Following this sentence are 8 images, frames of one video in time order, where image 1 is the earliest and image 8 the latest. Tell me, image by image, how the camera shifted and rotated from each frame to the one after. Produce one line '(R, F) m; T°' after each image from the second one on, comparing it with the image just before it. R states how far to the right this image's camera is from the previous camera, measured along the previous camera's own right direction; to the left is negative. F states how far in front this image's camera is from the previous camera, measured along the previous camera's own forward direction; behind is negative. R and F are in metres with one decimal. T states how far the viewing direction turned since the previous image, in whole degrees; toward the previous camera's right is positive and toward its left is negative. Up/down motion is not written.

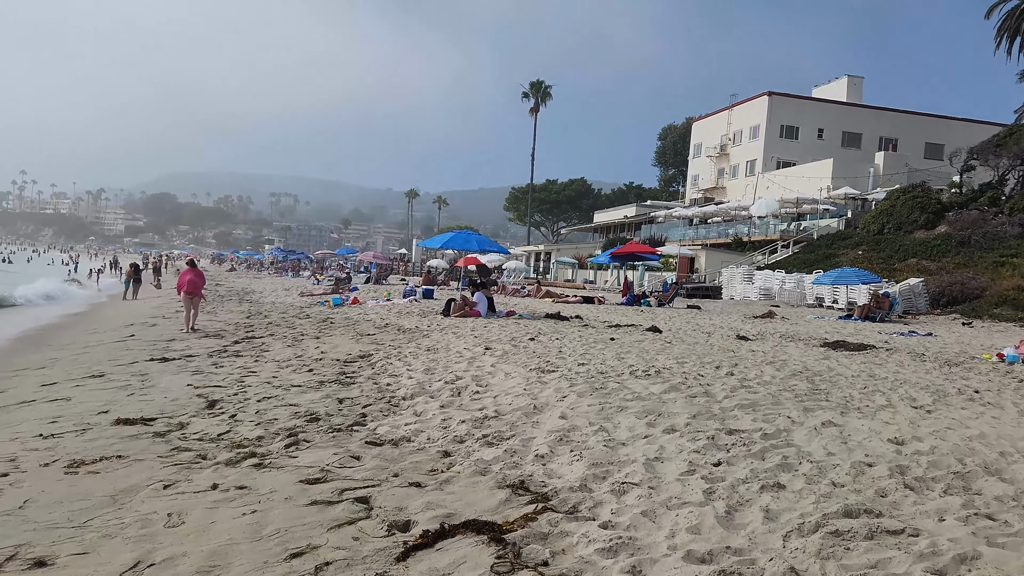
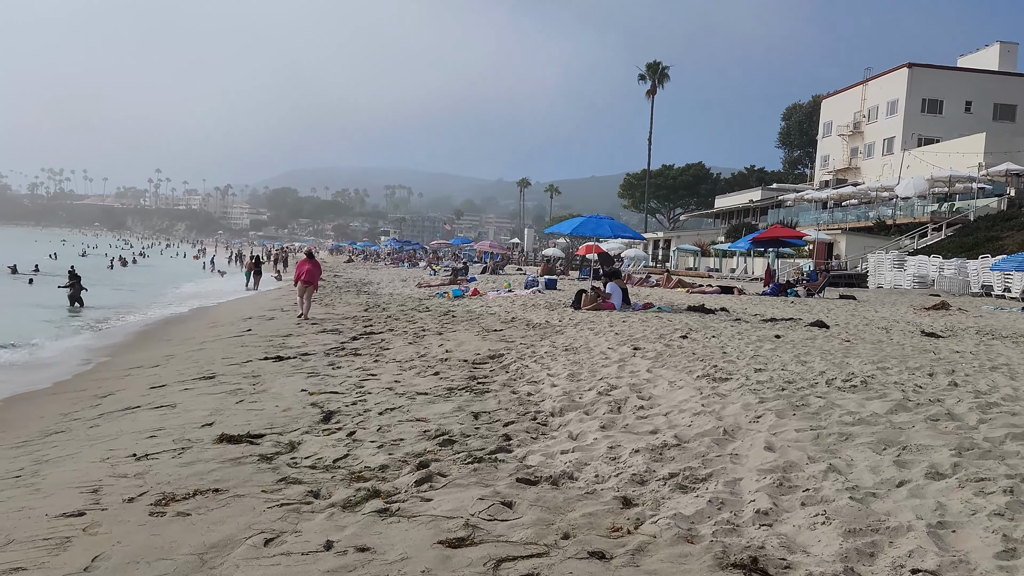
(-0.4, +1.2) m; -8°
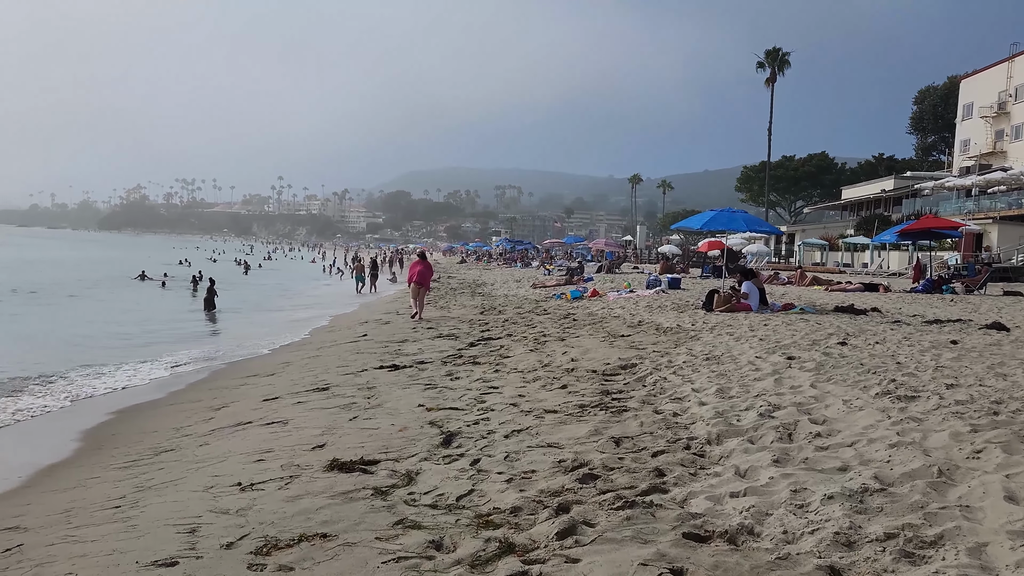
(-0.2, +0.7) m; -8°
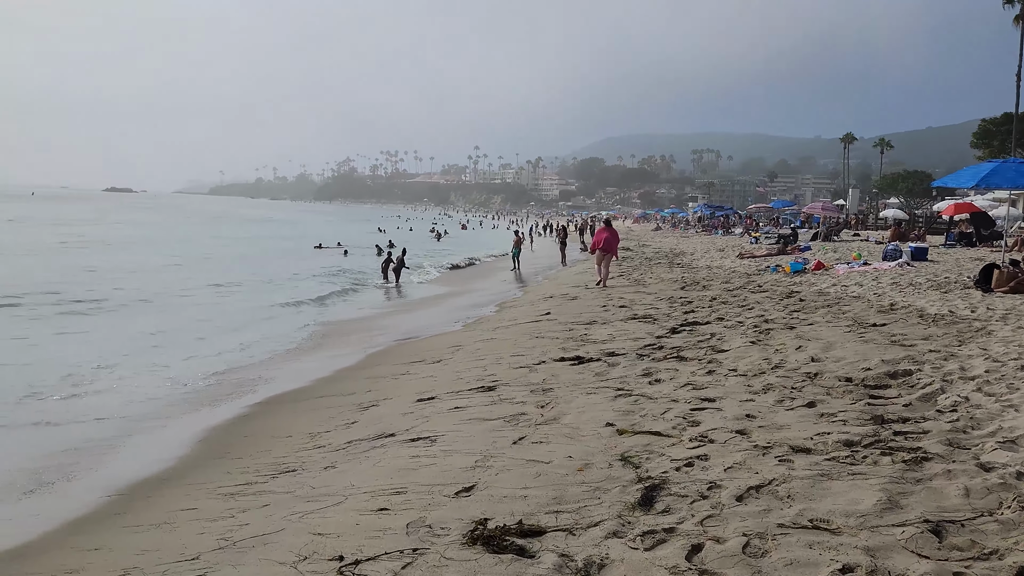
(-0.2, +1.7) m; -13°
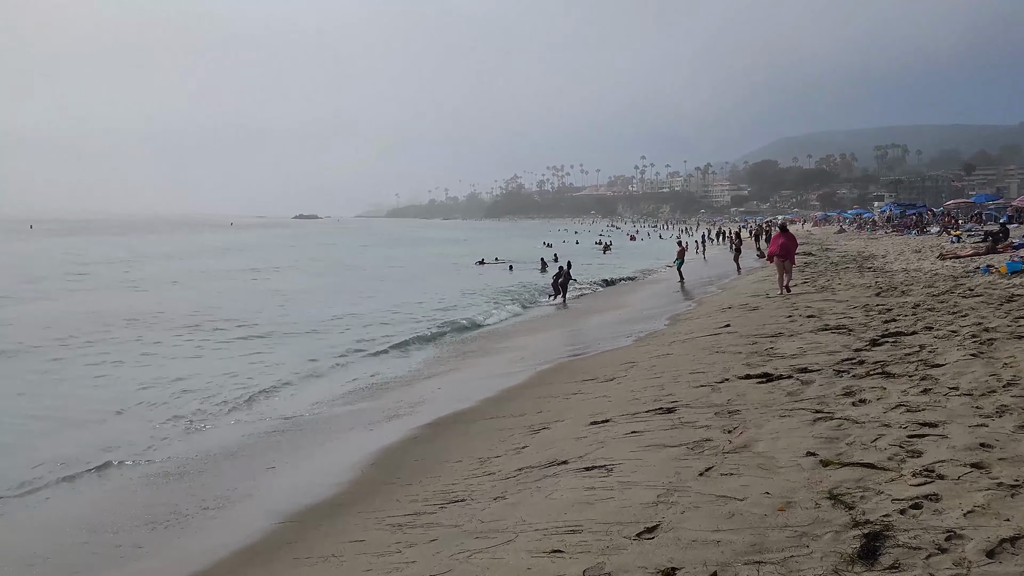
(0.0, +0.4) m; -12°
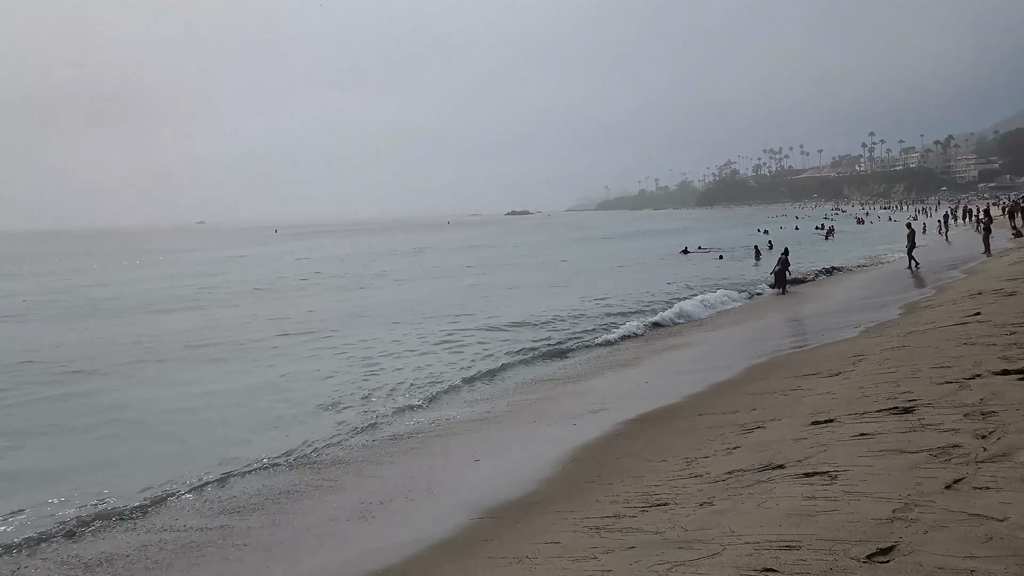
(+0.1, +0.3) m; -15°
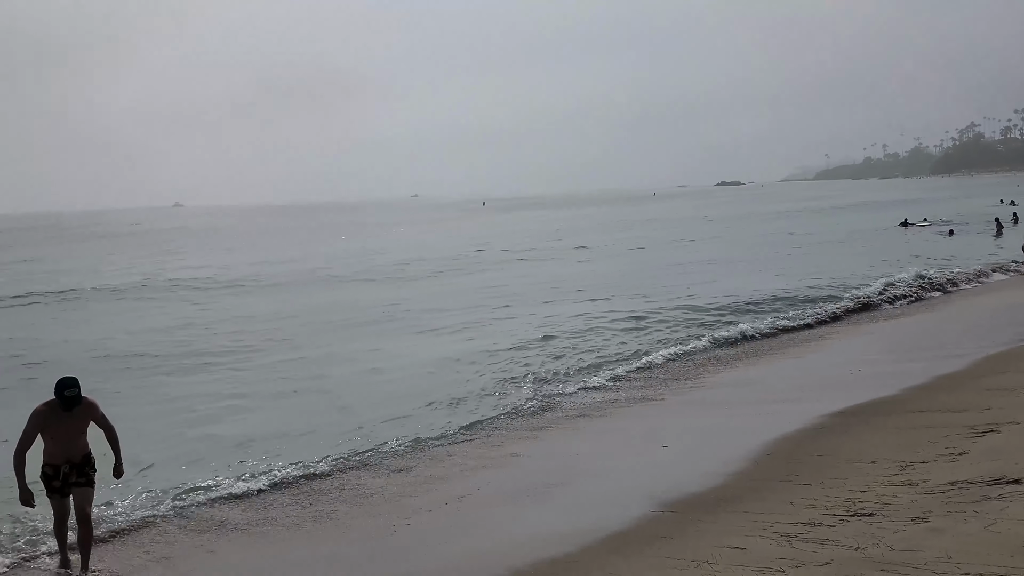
(+0.1, +0.2) m; -14°
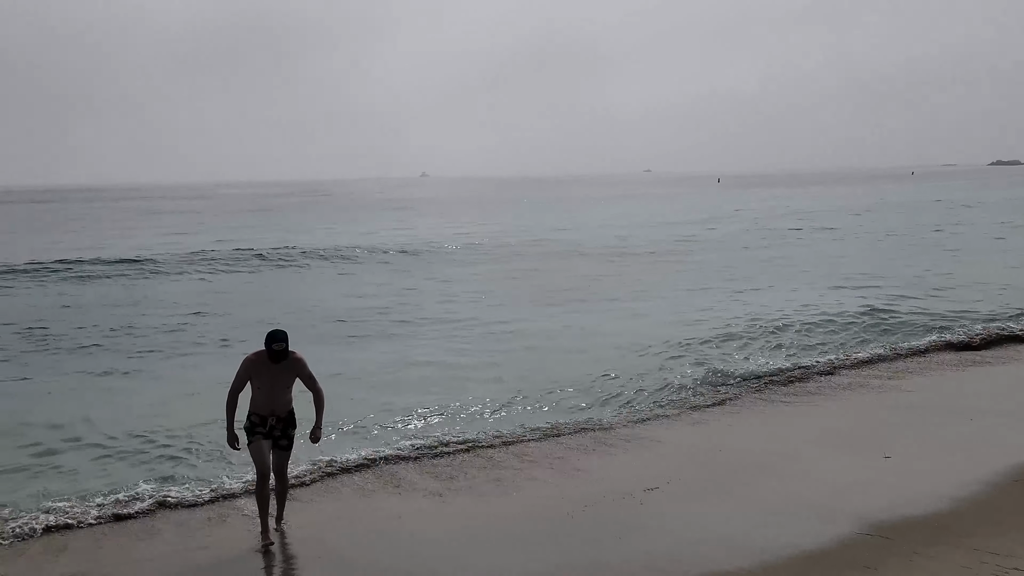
(+0.2, +0.3) m; -16°
